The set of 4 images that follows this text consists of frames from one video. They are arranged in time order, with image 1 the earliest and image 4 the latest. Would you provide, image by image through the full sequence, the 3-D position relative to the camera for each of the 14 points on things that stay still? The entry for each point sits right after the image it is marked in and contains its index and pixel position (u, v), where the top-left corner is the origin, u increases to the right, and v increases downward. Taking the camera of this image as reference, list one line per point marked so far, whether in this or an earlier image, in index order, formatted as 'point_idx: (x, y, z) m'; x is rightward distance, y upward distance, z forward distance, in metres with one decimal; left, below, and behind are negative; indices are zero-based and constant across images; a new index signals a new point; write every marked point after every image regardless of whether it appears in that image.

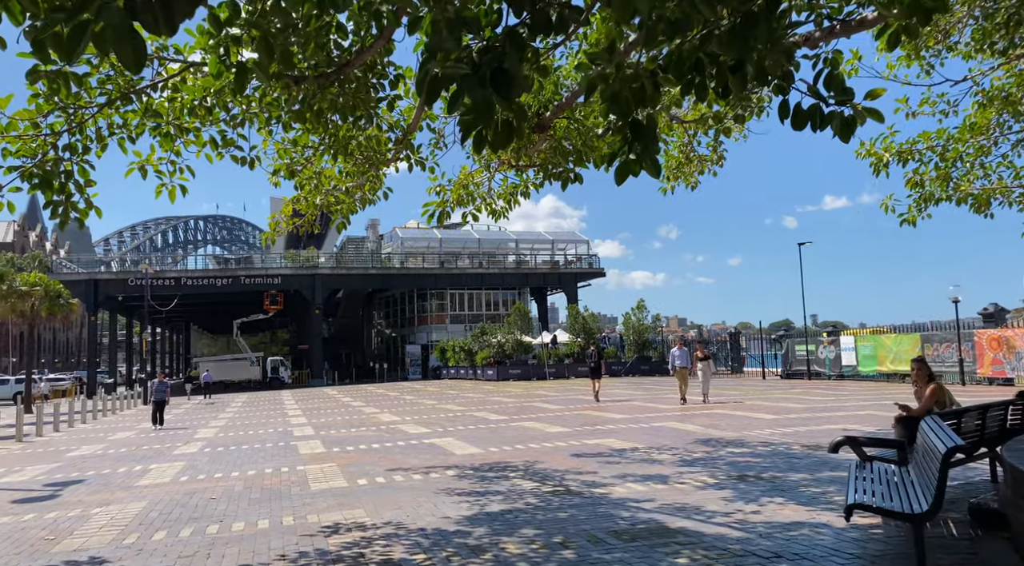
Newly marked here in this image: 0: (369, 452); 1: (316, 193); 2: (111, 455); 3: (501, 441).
0: (-2.5, -3.0, +12.3) m
1: (-2.9, +1.3, +10.3) m
2: (-8.3, -3.6, +14.2) m
3: (-0.2, -3.0, +13.1) m
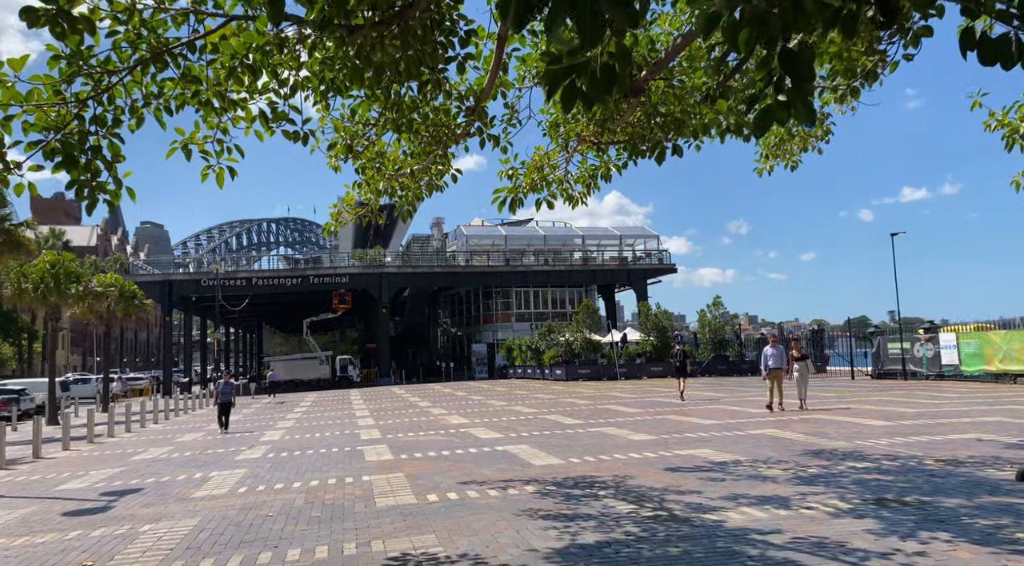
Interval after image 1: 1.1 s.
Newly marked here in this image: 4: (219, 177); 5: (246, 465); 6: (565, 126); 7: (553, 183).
0: (-1.2, -2.9, +11.4) m
1: (-1.8, +1.4, +9.3) m
2: (-6.7, -3.5, +13.8) m
3: (+1.2, -2.8, +11.9) m
4: (-3.0, +1.1, +7.1) m
5: (-4.7, -3.2, +12.3) m
6: (+0.8, +2.4, +10.3) m
7: (+0.6, +1.6, +11.2) m
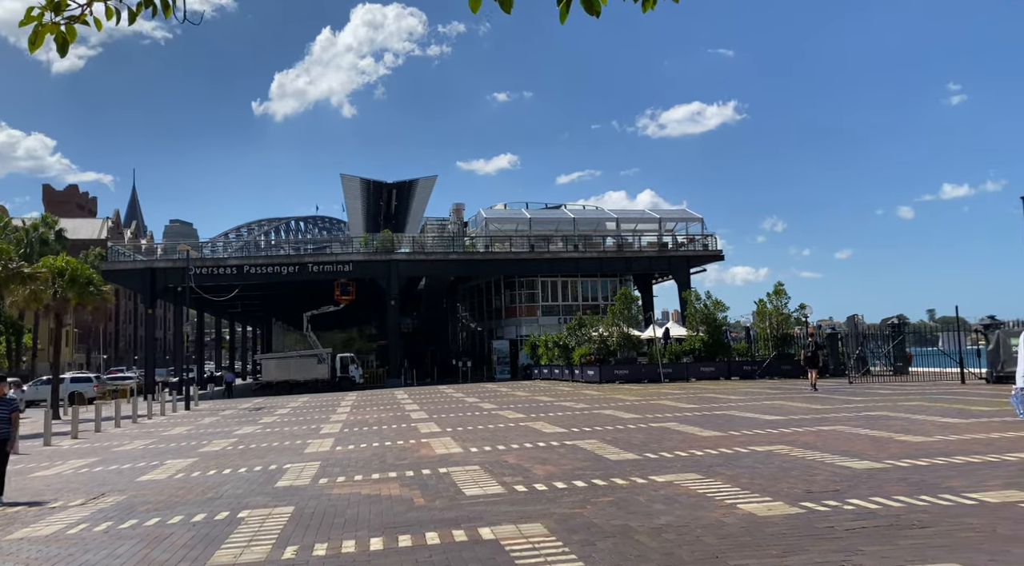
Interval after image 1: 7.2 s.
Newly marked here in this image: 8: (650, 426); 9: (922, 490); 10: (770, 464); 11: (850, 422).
0: (-1.2, -2.2, +5.1) m
1: (-1.9, +2.1, +3.1) m
2: (-6.6, -2.8, +7.7) m
3: (+1.2, -2.1, +5.5) m
4: (-3.2, +1.8, +0.8) m
5: (-4.7, -2.5, +6.2) m
6: (+0.7, +3.1, +4.0) m
7: (+0.6, +2.3, +4.8) m
8: (+3.0, -3.0, +14.9) m
9: (+3.9, -2.1, +6.6) m
10: (+3.3, -2.3, +8.8) m
11: (+6.4, -2.7, +13.3) m
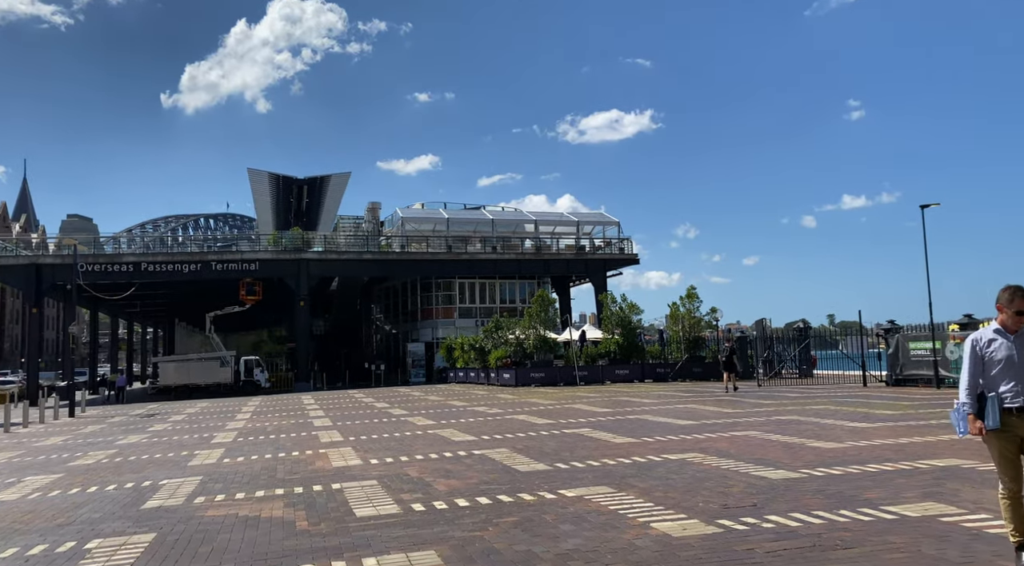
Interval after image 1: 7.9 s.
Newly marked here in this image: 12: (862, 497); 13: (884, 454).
0: (-1.9, -2.1, +4.2) m
1: (-2.4, +2.2, +2.1) m
2: (-7.6, -2.7, +6.2) m
3: (+0.4, -2.1, +4.8) m
4: (-3.4, +1.9, -0.2) m
5: (-5.6, -2.4, +4.9) m
6: (+0.2, +3.1, +3.3) m
7: (-0.1, +2.3, +4.1) m
8: (+1.1, -3.1, +14.4) m
9: (+3.0, -2.1, +6.3) m
10: (+2.1, -2.4, +8.4) m
11: (+4.7, -2.7, +13.2) m
12: (+3.1, -2.2, +6.5) m
13: (+4.5, -2.4, +8.8) m
